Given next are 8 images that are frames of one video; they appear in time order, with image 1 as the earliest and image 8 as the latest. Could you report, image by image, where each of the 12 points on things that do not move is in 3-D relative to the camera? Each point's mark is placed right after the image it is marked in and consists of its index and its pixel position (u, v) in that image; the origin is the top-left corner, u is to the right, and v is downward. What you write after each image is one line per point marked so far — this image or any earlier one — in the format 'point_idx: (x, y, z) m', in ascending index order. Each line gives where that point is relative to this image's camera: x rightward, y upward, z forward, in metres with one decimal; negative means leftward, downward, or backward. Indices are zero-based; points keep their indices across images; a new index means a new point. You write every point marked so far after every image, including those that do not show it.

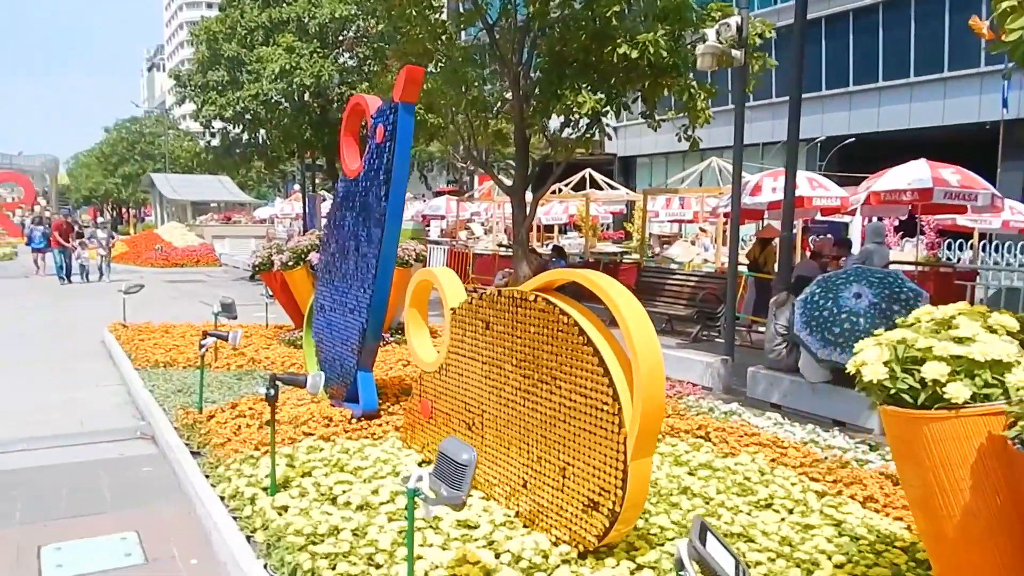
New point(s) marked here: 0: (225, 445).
0: (-2.0, -1.1, +5.9) m
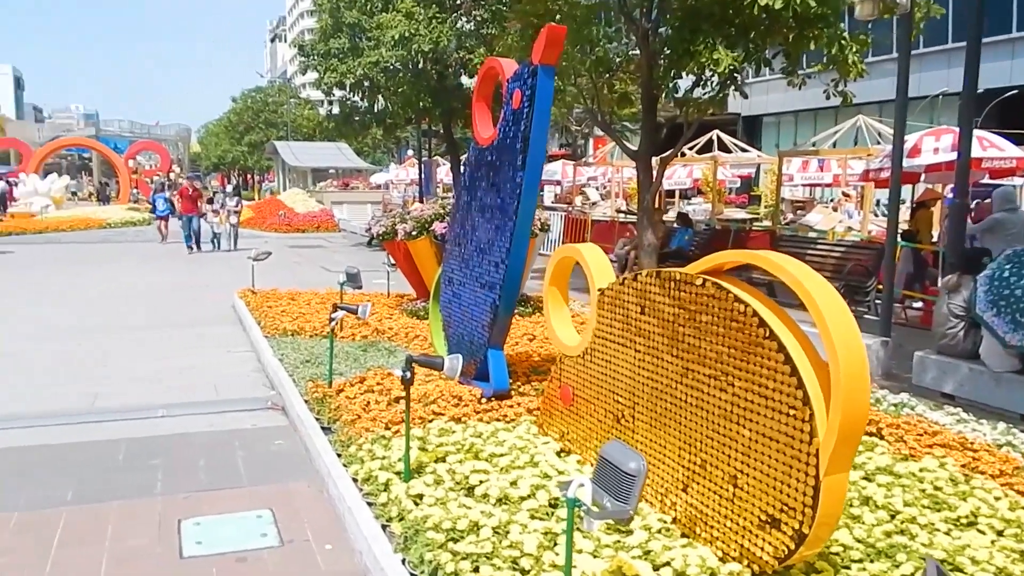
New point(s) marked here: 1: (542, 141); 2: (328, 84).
0: (-1.1, -0.9, +5.7) m
1: (+0.2, +0.9, +5.3) m
2: (-4.1, +4.6, +18.2) m
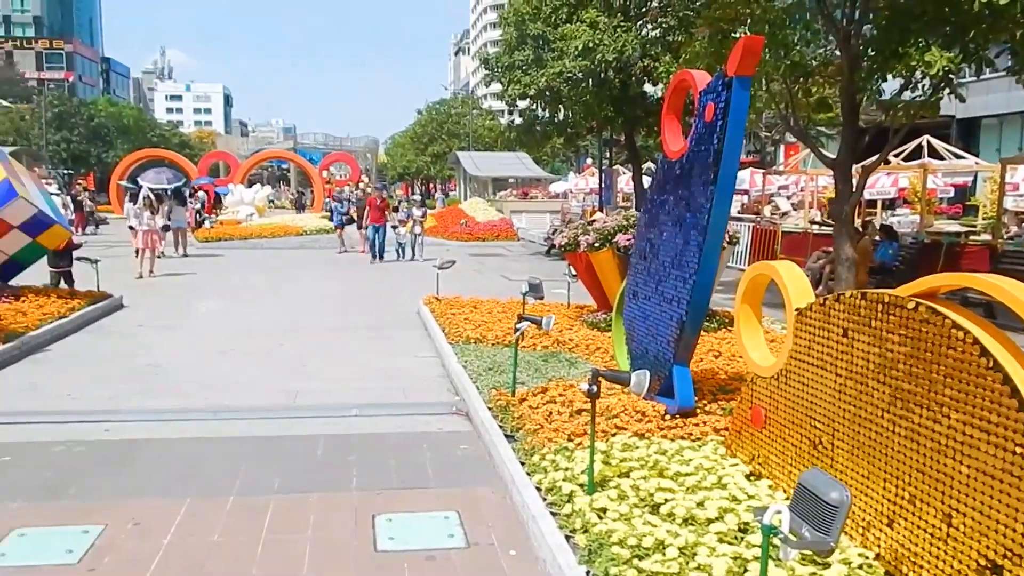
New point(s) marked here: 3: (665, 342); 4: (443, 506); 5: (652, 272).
0: (+0.2, -1.0, +5.8) m
1: (+1.4, +0.8, +5.2) m
2: (0.0, +4.4, +18.7) m
3: (+1.1, -0.4, +5.9) m
4: (-0.4, -1.3, +5.1) m
5: (+1.1, +0.1, +6.2) m
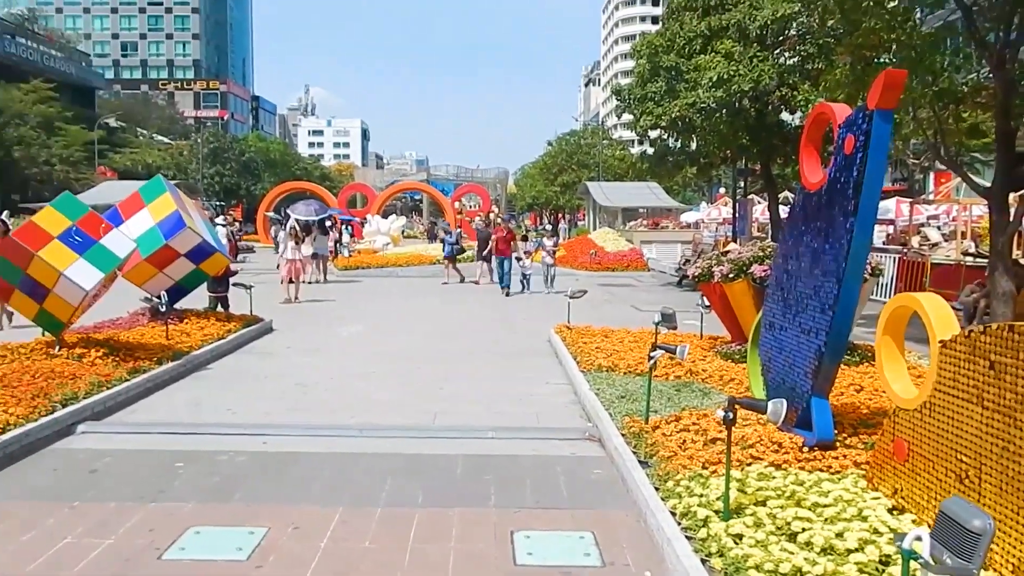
0: (+1.2, -1.2, +5.9) m
1: (+2.3, +0.6, +5.1) m
2: (+3.1, +3.7, +18.8) m
3: (+2.1, -0.6, +5.8) m
4: (+0.4, -1.5, +5.3) m
5: (+2.1, -0.1, +6.2) m
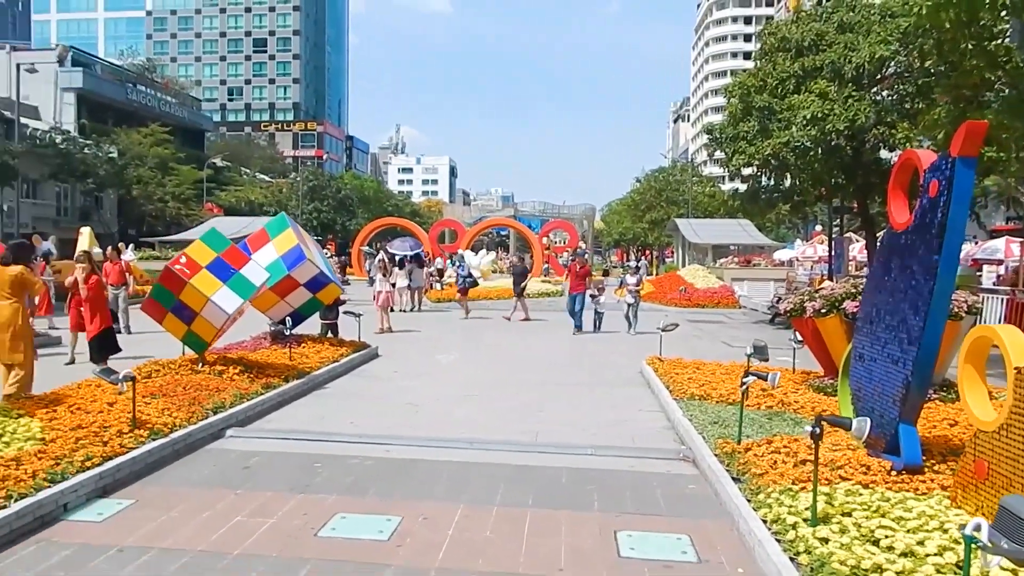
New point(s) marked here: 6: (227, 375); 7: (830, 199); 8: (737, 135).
0: (+2.0, -1.5, +6.4) m
1: (+3.0, +0.4, +5.6) m
2: (+5.3, +2.9, +19.2) m
3: (+2.9, -0.9, +6.2) m
4: (+1.2, -1.7, +5.8) m
5: (+3.0, -0.4, +6.6) m
6: (-3.7, -1.1, +10.7) m
7: (+7.5, +2.1, +19.5) m
8: (+5.3, +3.6, +19.3) m
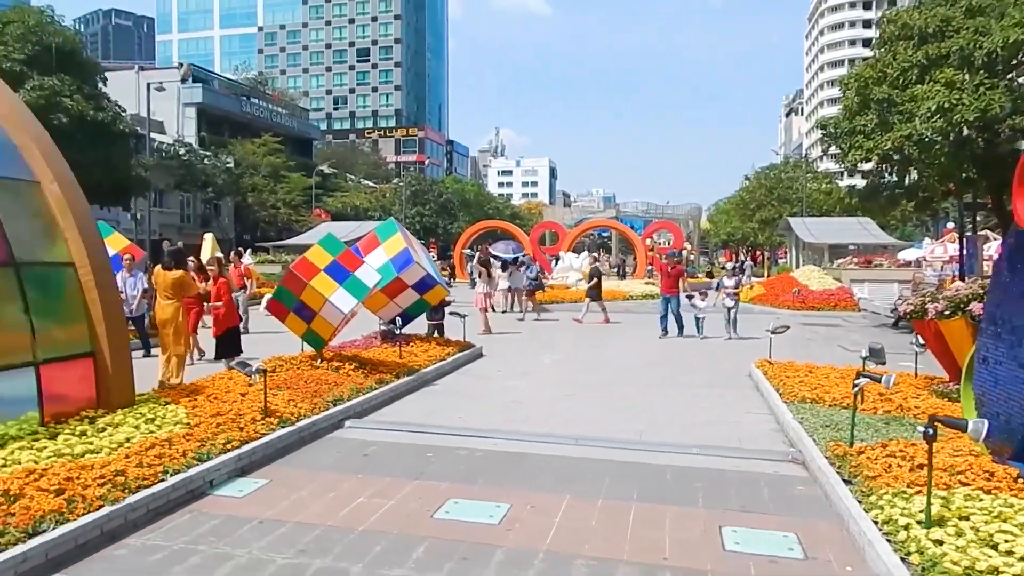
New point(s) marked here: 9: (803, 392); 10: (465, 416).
0: (+2.8, -1.5, +6.3) m
1: (+3.7, +0.4, +5.4) m
2: (+7.7, +2.8, +18.6) m
3: (+3.7, -0.8, +6.0) m
4: (+1.9, -1.7, +5.8) m
5: (+3.8, -0.4, +6.4) m
6: (-2.3, -1.1, +11.3) m
7: (+9.9, +2.1, +18.7) m
8: (+7.7, +3.5, +18.7) m
9: (+3.8, -1.4, +10.9) m
10: (-0.6, -1.5, +9.9) m
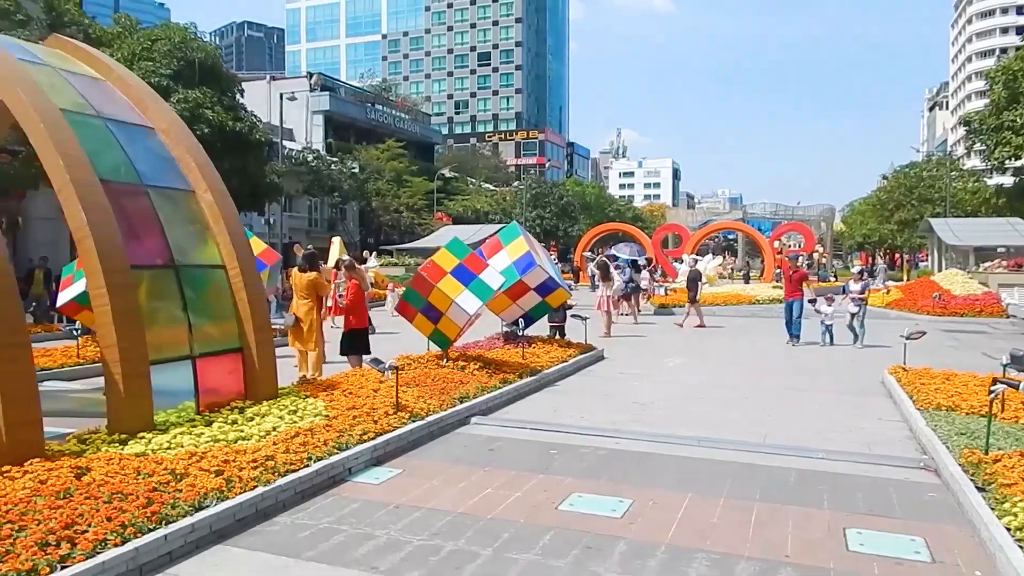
0: (+3.7, -1.5, +6.1) m
1: (+4.5, +0.4, +5.0) m
2: (+10.3, +2.7, +17.5) m
3: (+4.5, -0.9, +5.7) m
4: (+2.8, -1.7, +5.7) m
5: (+4.7, -0.4, +6.0) m
6: (-0.6, -1.2, +11.7) m
7: (+12.6, +2.0, +17.2) m
8: (+10.4, +3.4, +17.6) m
9: (+5.4, -1.4, +10.4) m
10: (+0.9, -1.6, +10.1) m
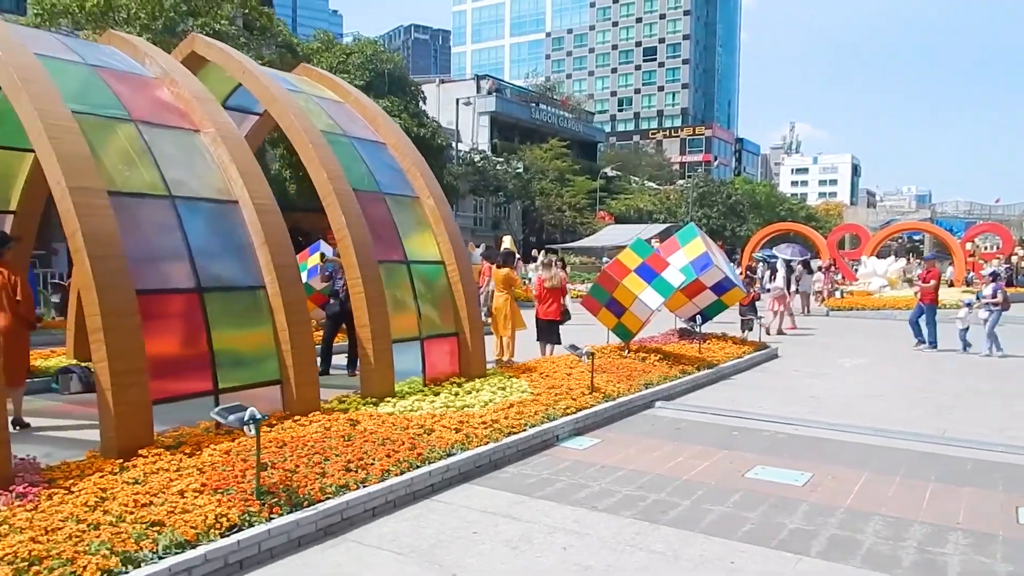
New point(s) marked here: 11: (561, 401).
0: (+5.3, -1.5, +6.2) m
1: (+5.9, +0.4, +5.0) m
2: (+14.1, +2.6, +16.2) m
3: (+6.0, -0.9, +5.7) m
4: (+4.3, -1.7, +6.1) m
5: (+6.3, -0.4, +6.0) m
6: (+2.1, -1.1, +12.6) m
7: (+16.2, +1.8, +15.5) m
8: (+14.2, +3.3, +16.3) m
9: (+7.8, -1.5, +10.2) m
10: (+3.3, -1.5, +10.8) m
11: (+0.5, -1.2, +9.0) m
